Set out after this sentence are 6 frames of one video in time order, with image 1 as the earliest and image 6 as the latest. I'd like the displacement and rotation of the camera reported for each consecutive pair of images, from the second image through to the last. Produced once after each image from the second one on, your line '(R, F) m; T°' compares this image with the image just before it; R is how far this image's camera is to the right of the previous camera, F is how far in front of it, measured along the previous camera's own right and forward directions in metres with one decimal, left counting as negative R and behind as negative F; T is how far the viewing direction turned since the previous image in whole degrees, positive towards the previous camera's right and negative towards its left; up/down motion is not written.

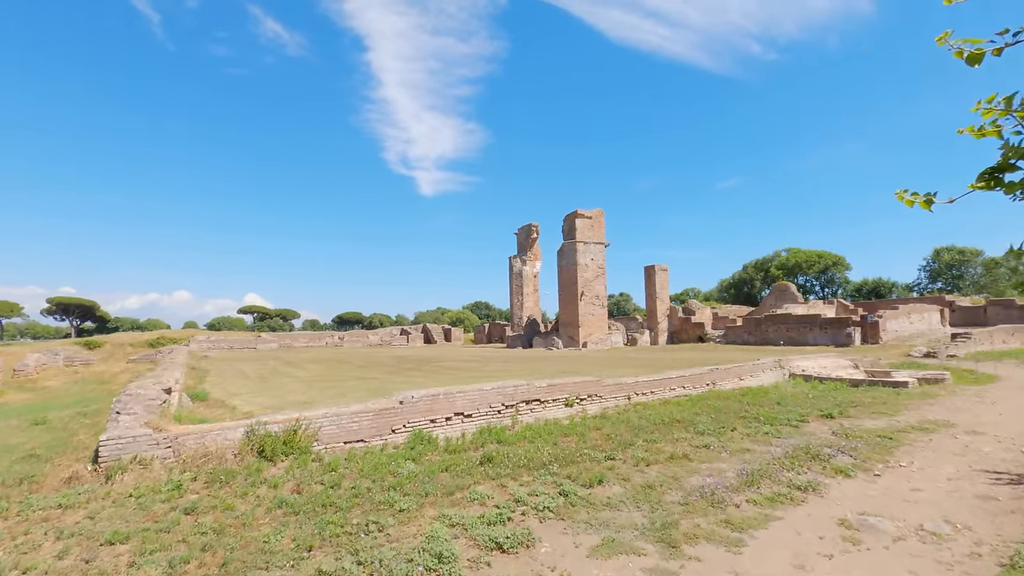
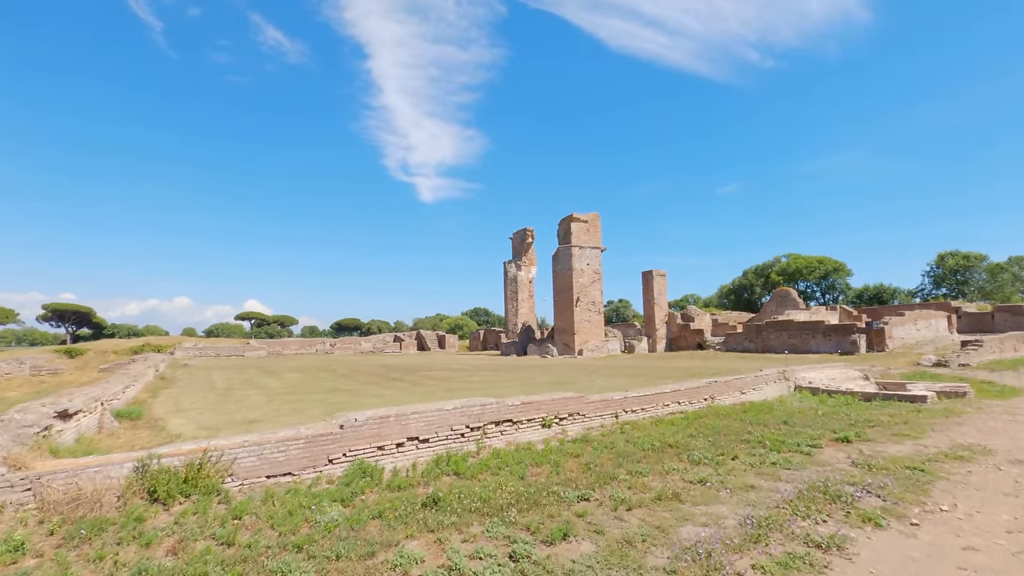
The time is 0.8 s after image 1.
(+0.5, +1.1) m; 0°
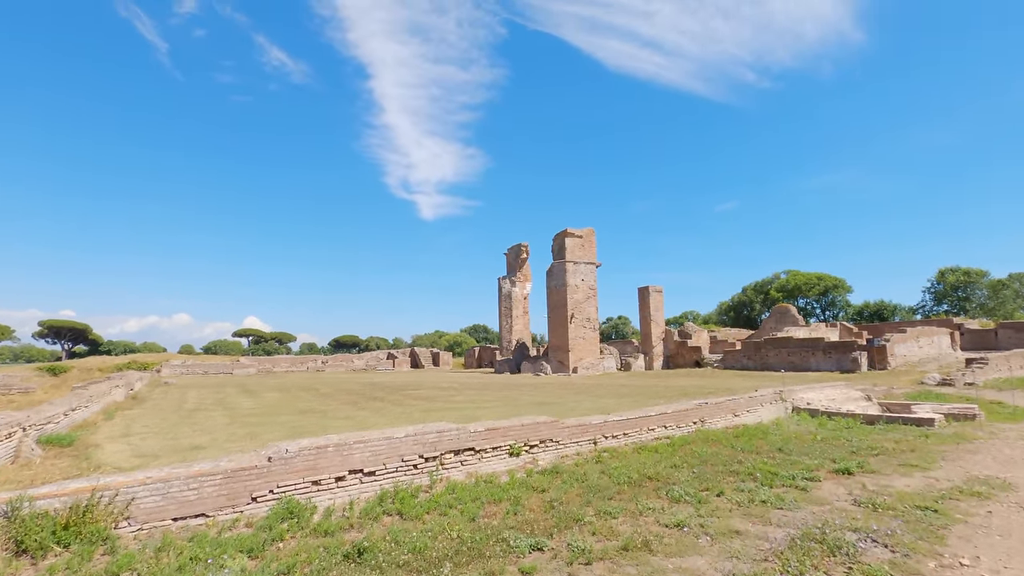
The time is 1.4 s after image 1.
(+0.5, +0.7) m; 0°
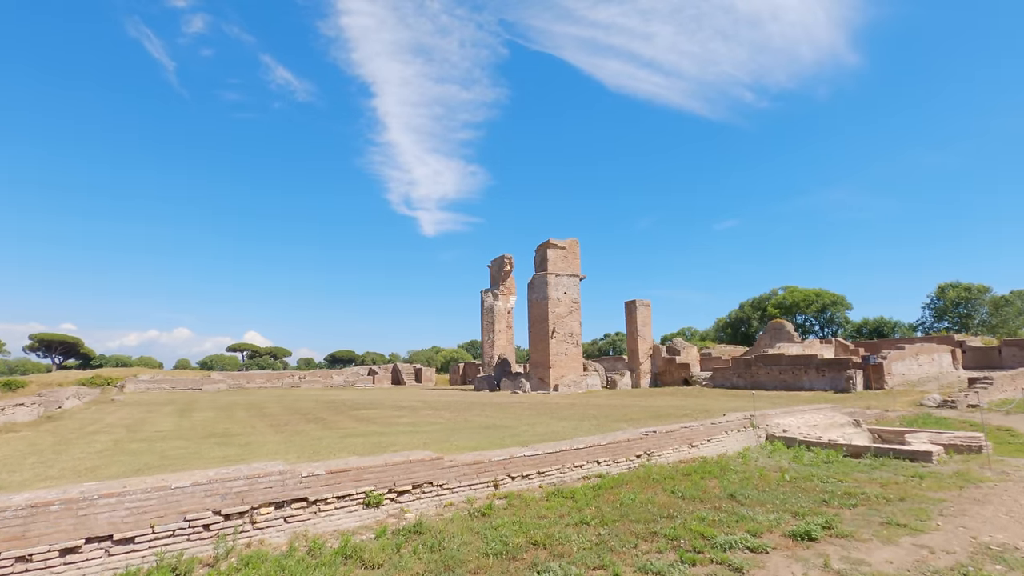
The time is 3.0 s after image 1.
(+1.5, +1.7) m; 0°
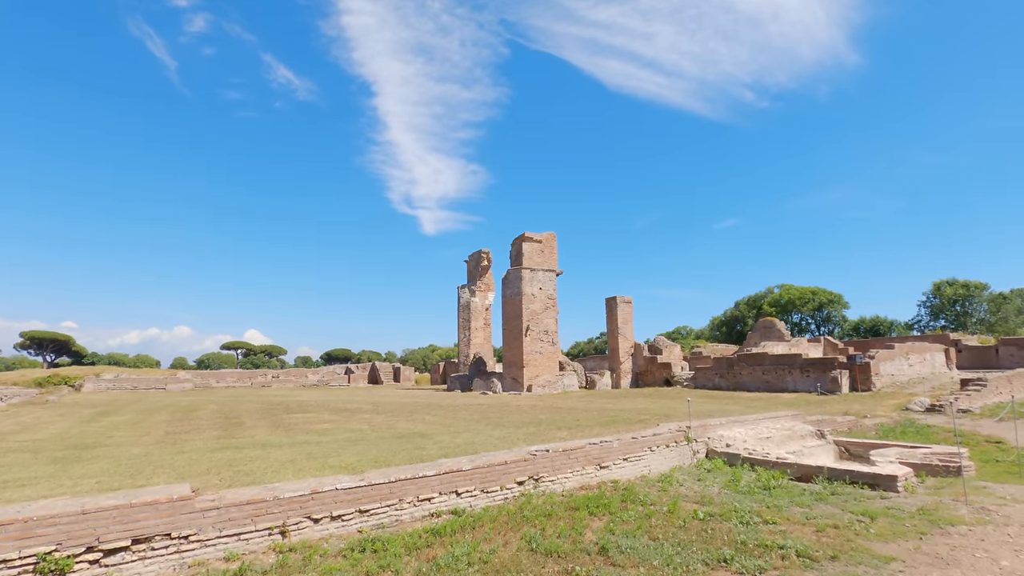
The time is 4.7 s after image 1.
(+1.9, +1.7) m; 0°
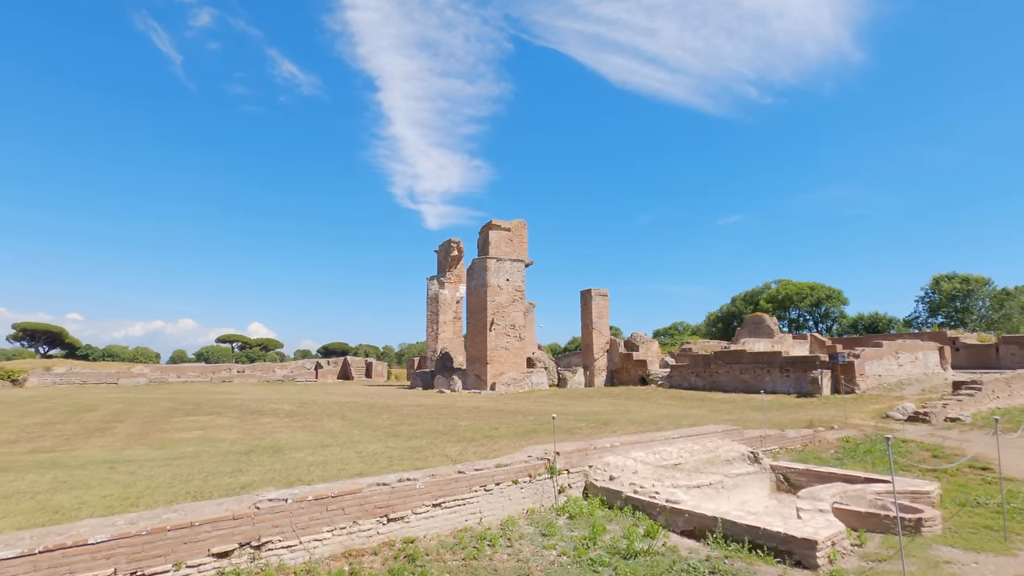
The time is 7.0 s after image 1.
(+2.4, +2.2) m; 0°
